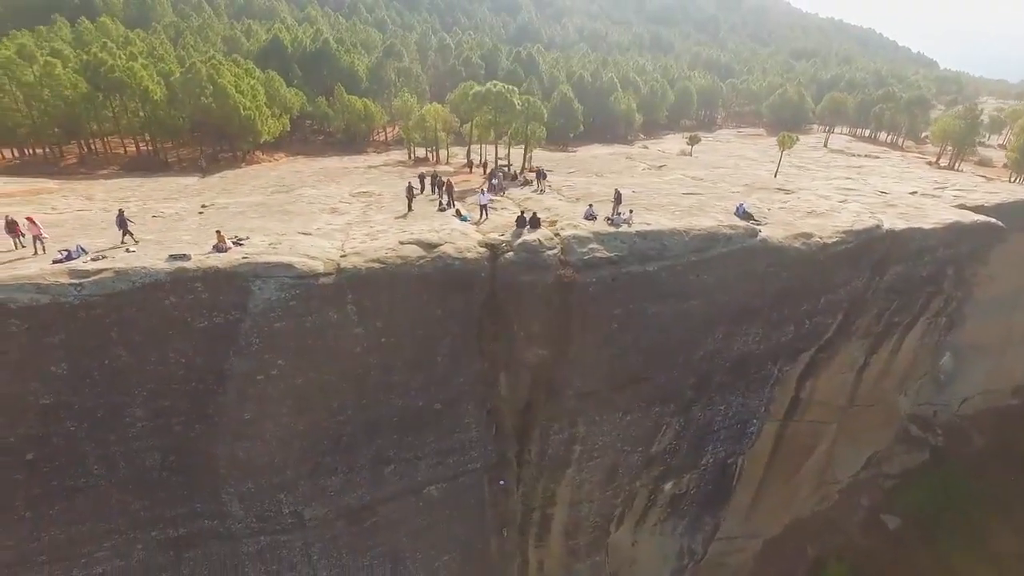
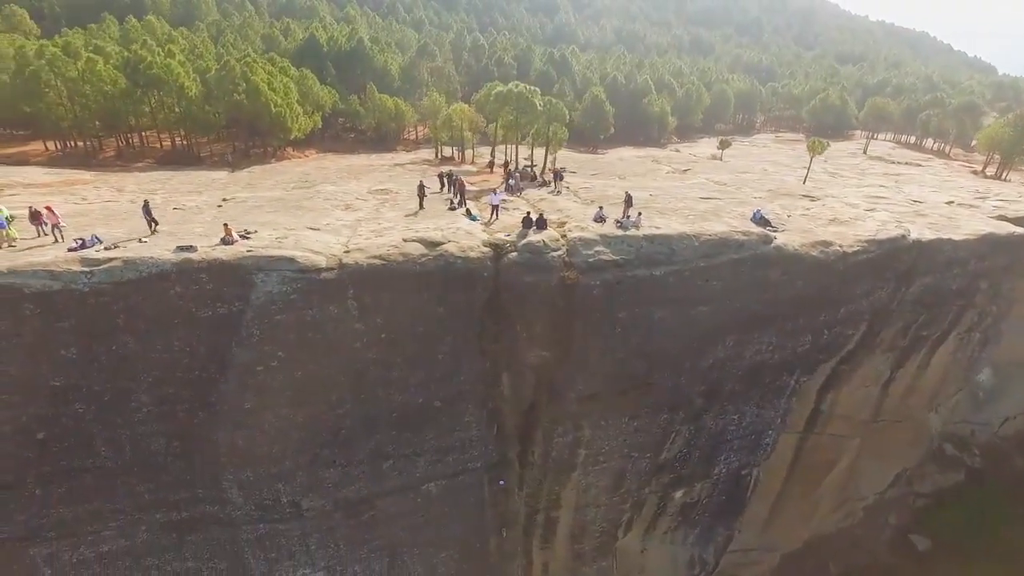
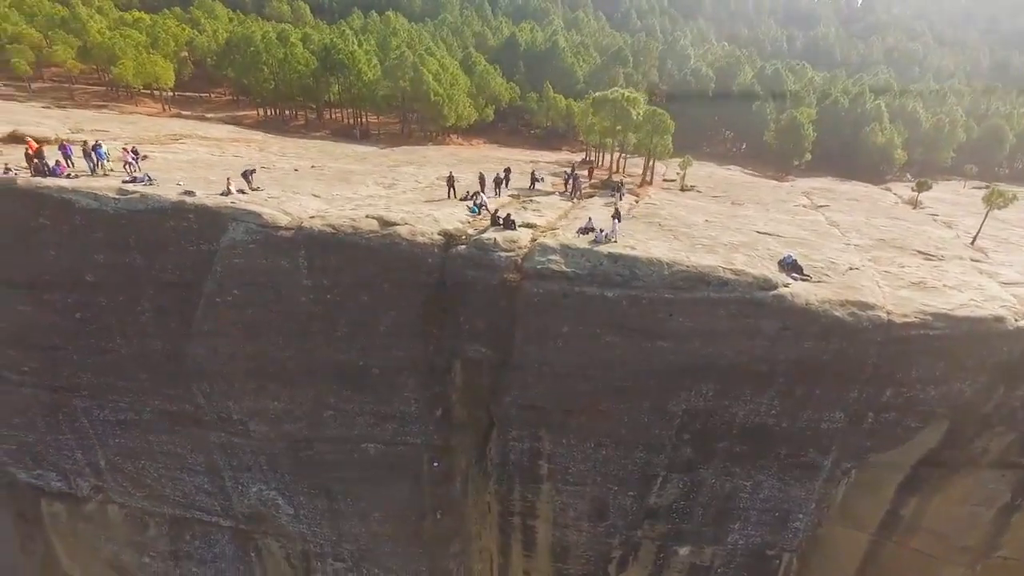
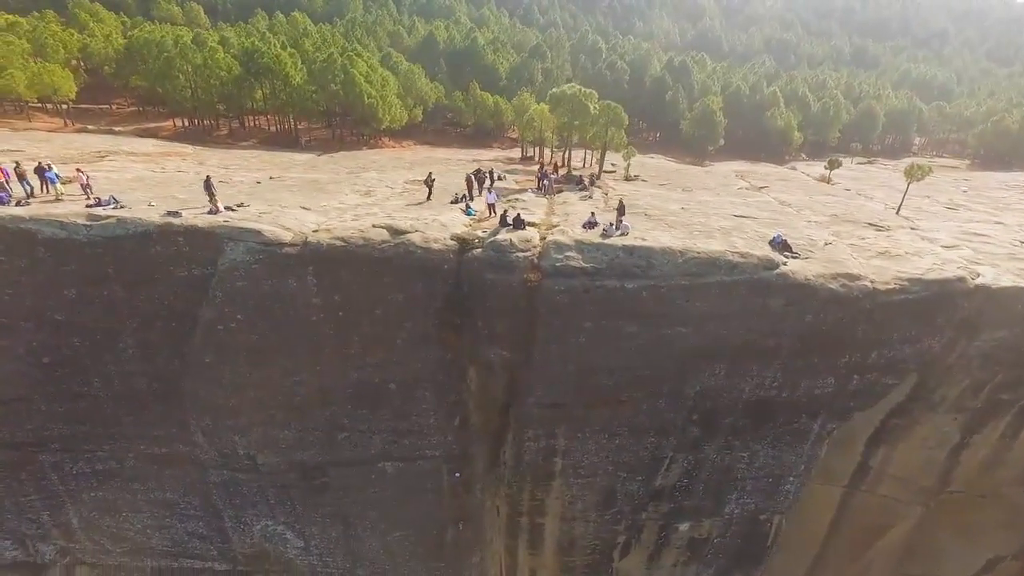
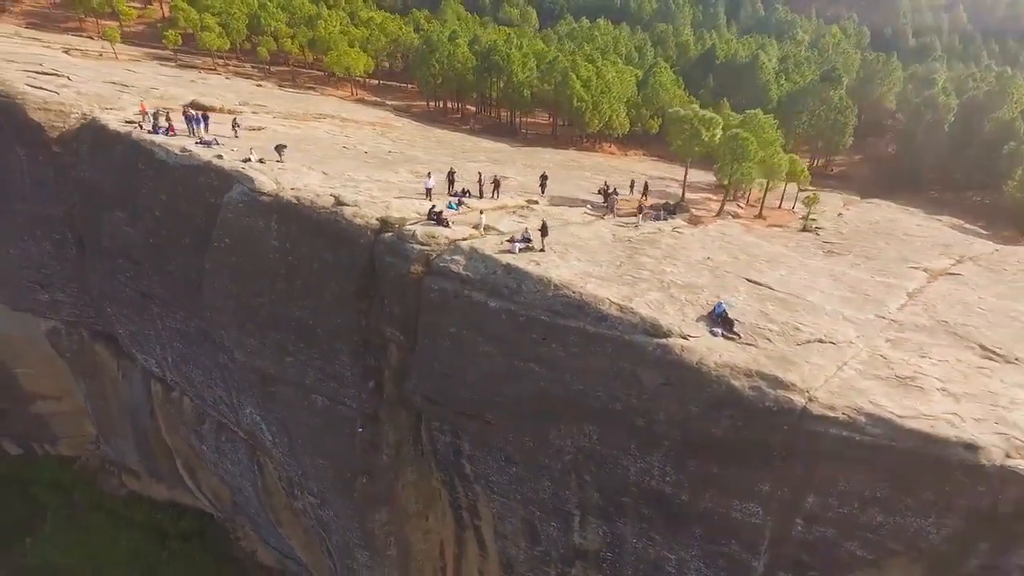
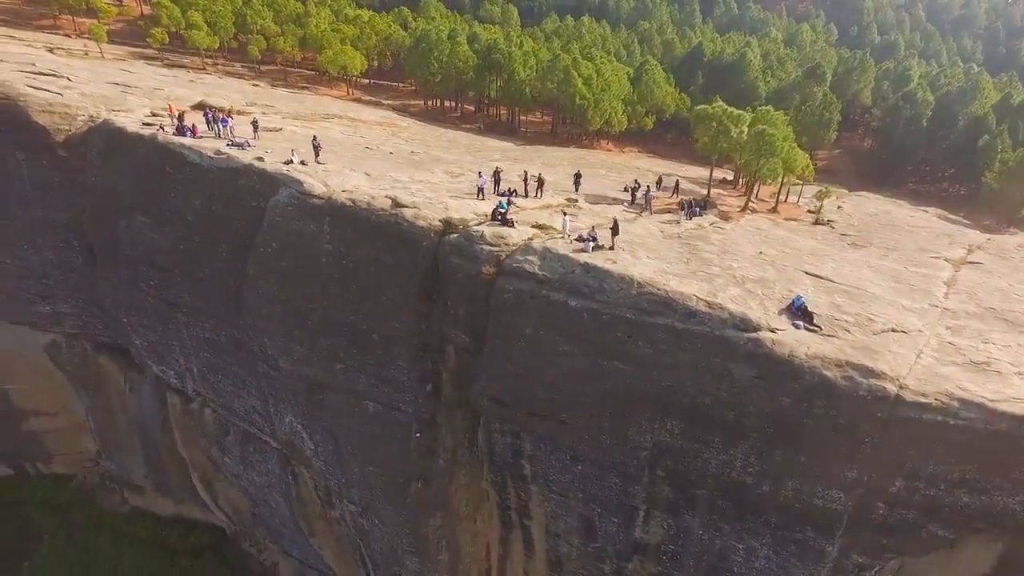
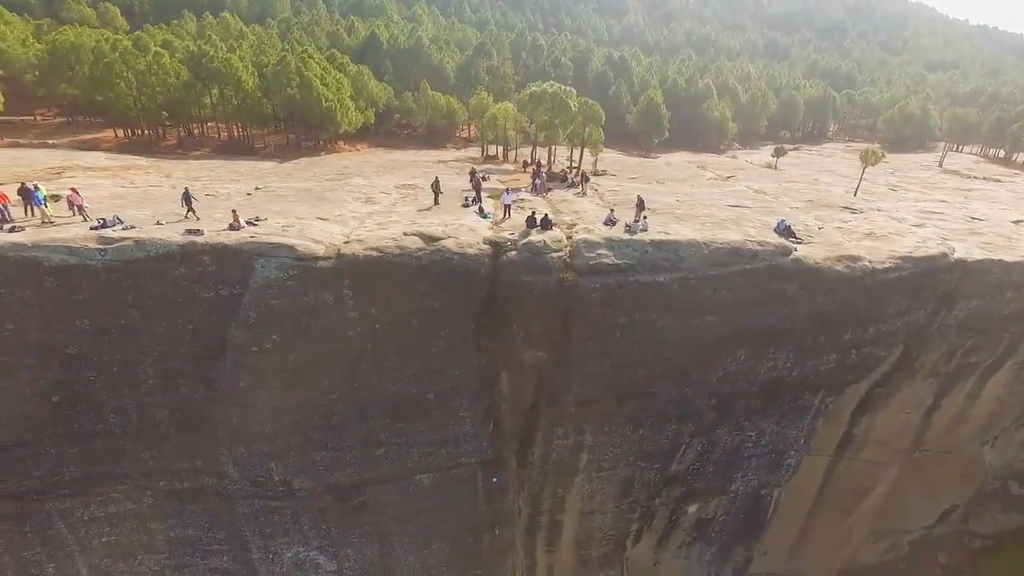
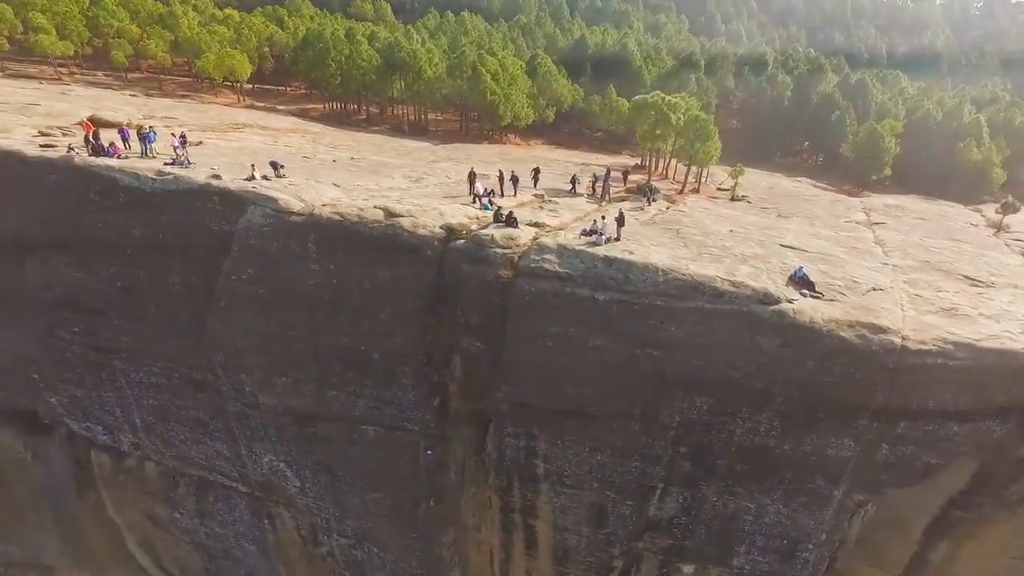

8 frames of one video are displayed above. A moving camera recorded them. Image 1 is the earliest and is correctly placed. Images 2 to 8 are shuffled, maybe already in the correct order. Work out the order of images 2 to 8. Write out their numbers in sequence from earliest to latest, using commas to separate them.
2, 7, 4, 3, 8, 6, 5
